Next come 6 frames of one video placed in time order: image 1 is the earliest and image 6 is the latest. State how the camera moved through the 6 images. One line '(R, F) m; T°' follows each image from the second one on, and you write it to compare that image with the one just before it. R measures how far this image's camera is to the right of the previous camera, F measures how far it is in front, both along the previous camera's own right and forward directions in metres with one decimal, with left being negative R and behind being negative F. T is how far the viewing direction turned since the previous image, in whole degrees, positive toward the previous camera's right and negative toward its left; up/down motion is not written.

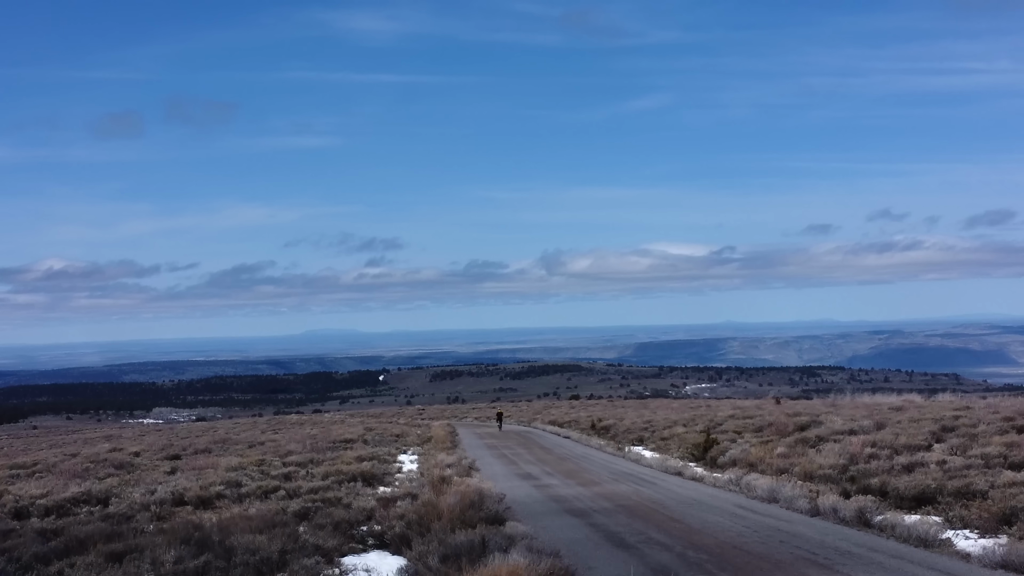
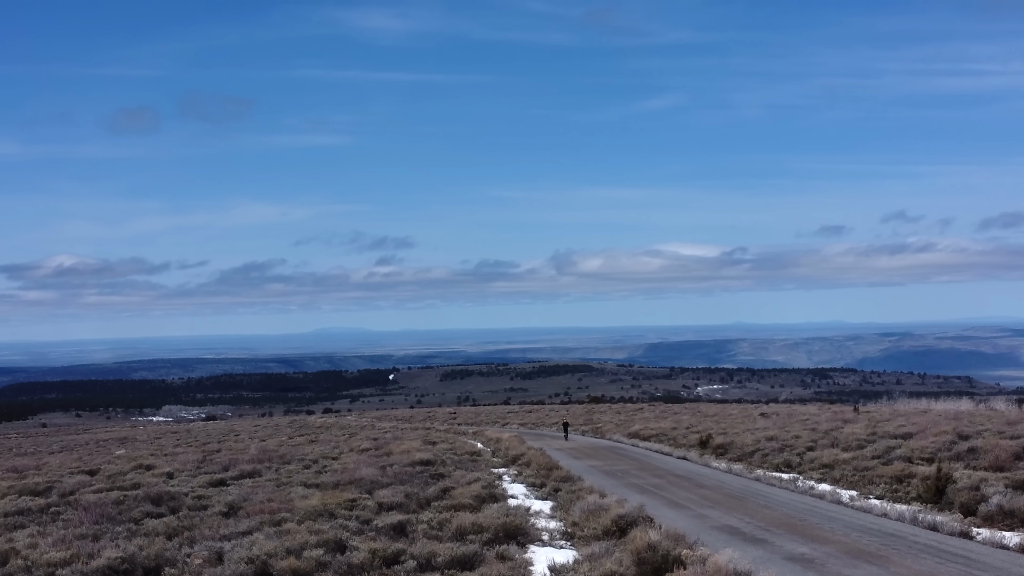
(-1.6, +2.7) m; -1°
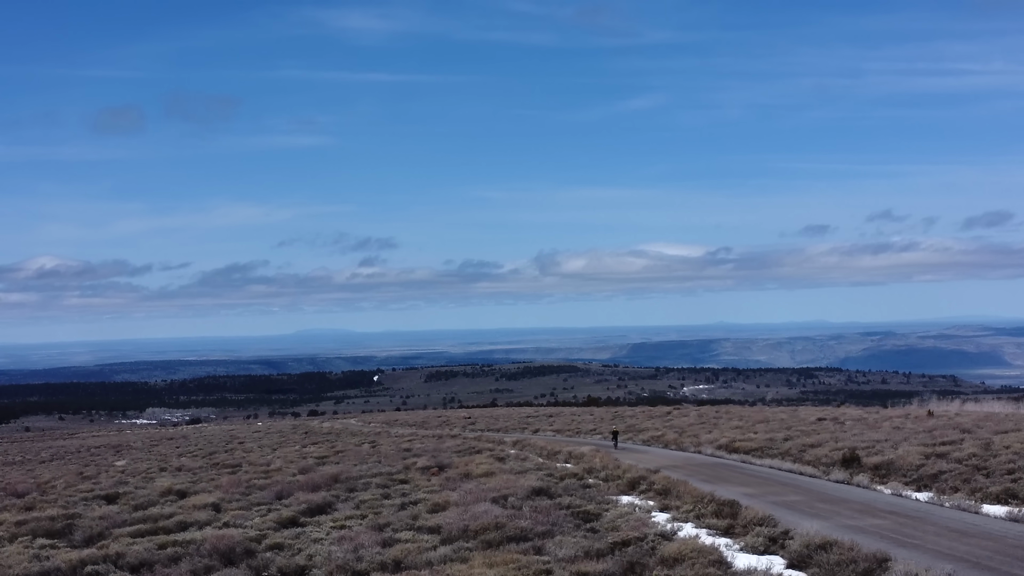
(-2.0, +2.7) m; +1°
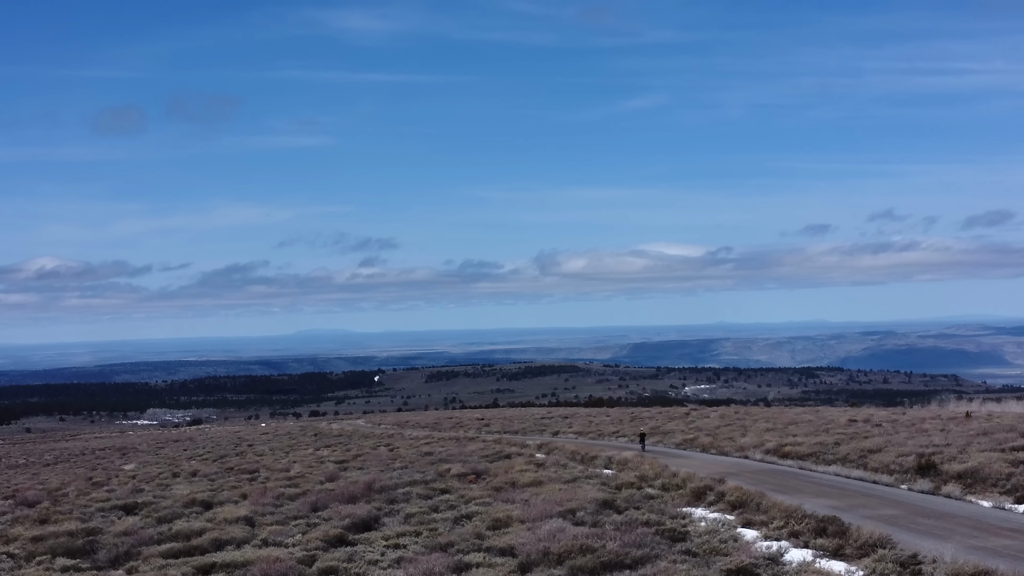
(-0.8, +0.9) m; 0°
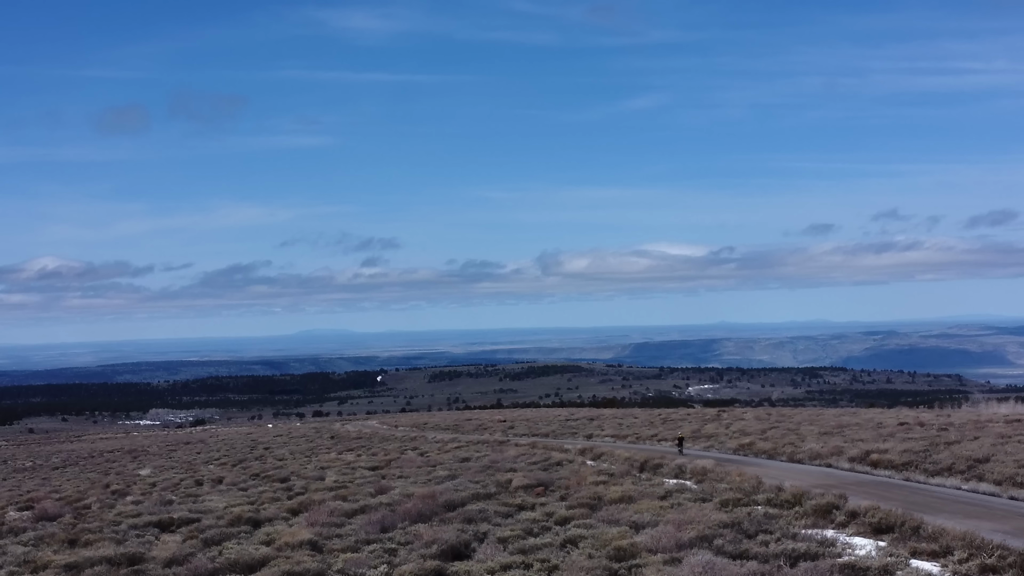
(-1.2, +1.4) m; 0°
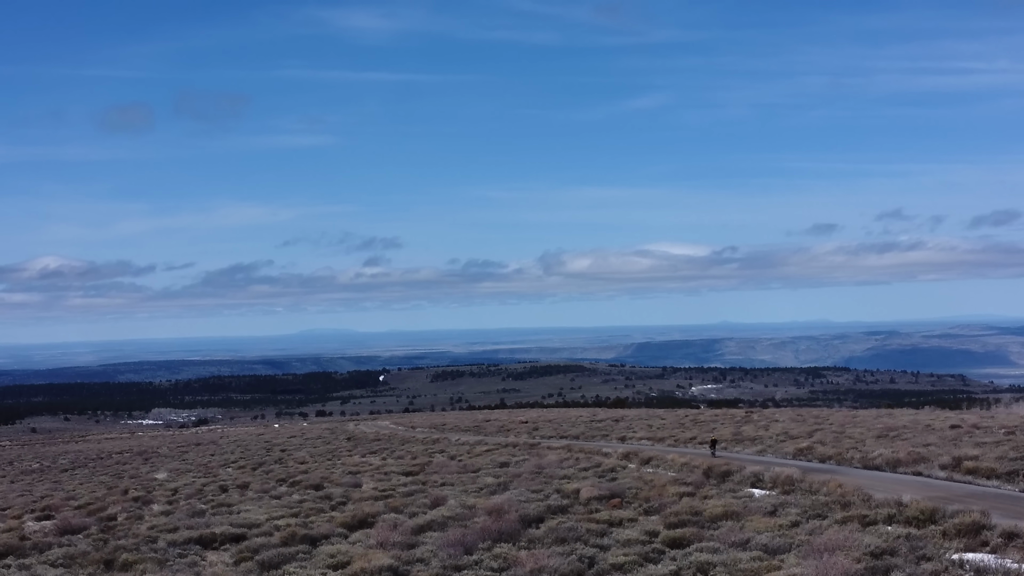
(-1.1, +1.3) m; 0°
